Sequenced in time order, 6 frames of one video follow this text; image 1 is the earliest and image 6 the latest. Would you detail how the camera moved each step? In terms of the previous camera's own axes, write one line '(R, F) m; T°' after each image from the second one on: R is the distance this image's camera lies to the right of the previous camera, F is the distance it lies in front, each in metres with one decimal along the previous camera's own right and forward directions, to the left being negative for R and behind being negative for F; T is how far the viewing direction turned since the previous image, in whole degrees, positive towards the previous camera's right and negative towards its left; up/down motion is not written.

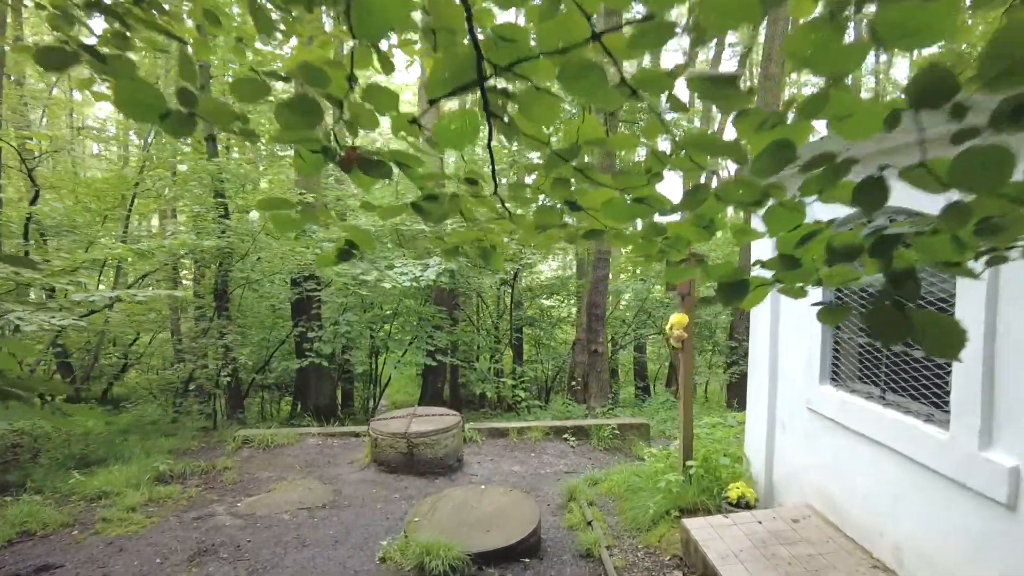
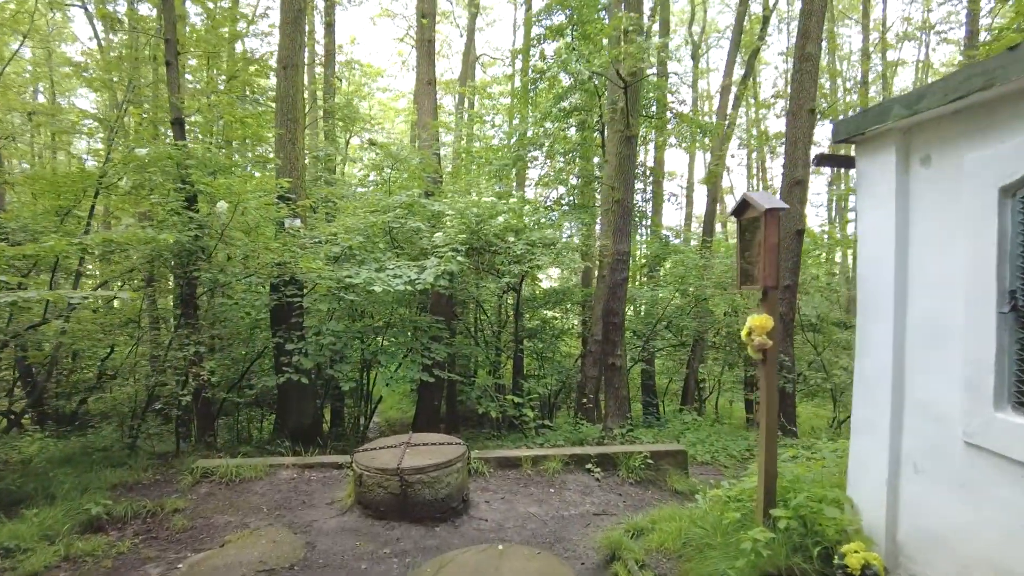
(-0.2, +1.0) m; 0°
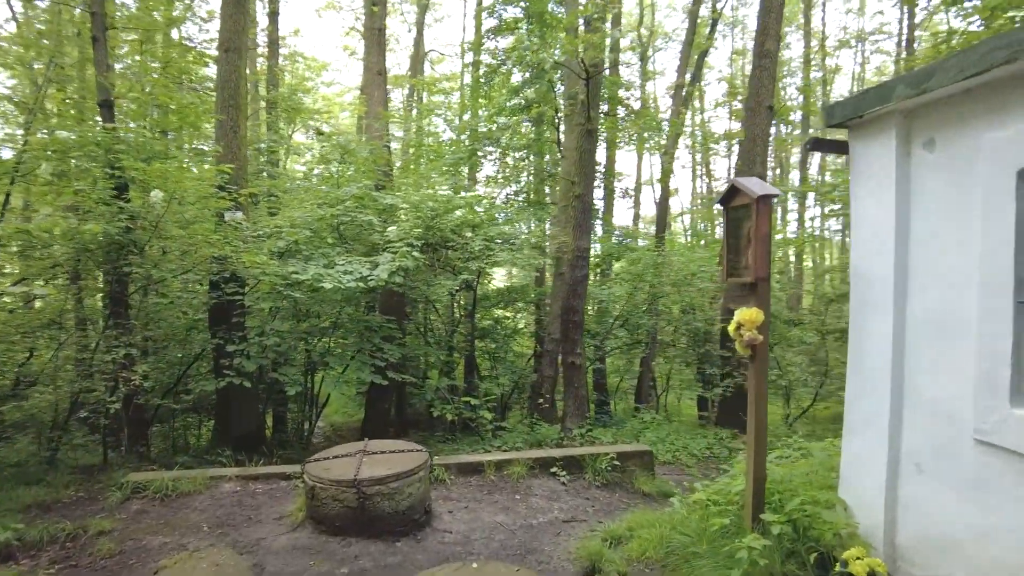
(-0.1, +0.3) m; +5°
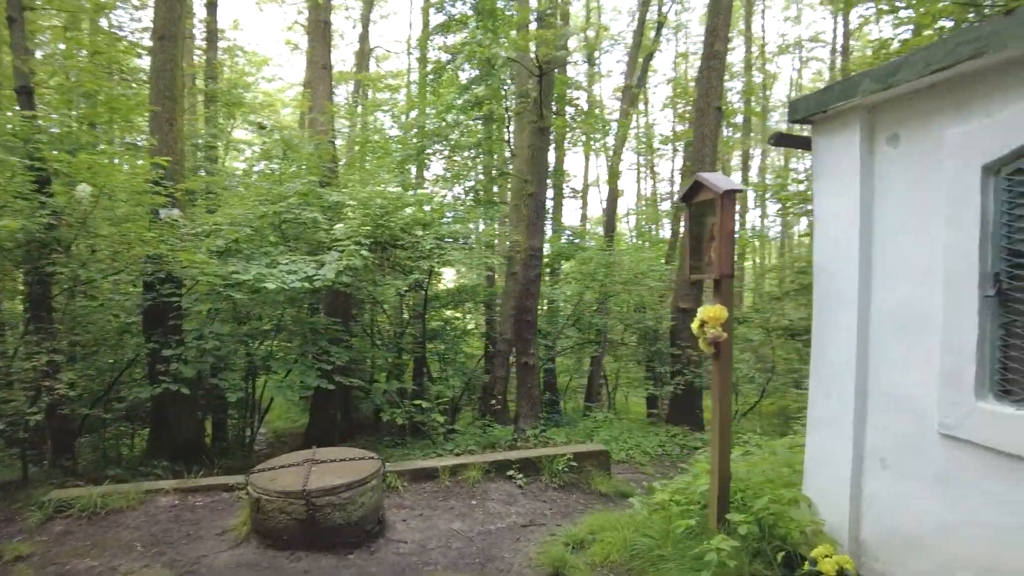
(-0.1, +0.1) m; +5°
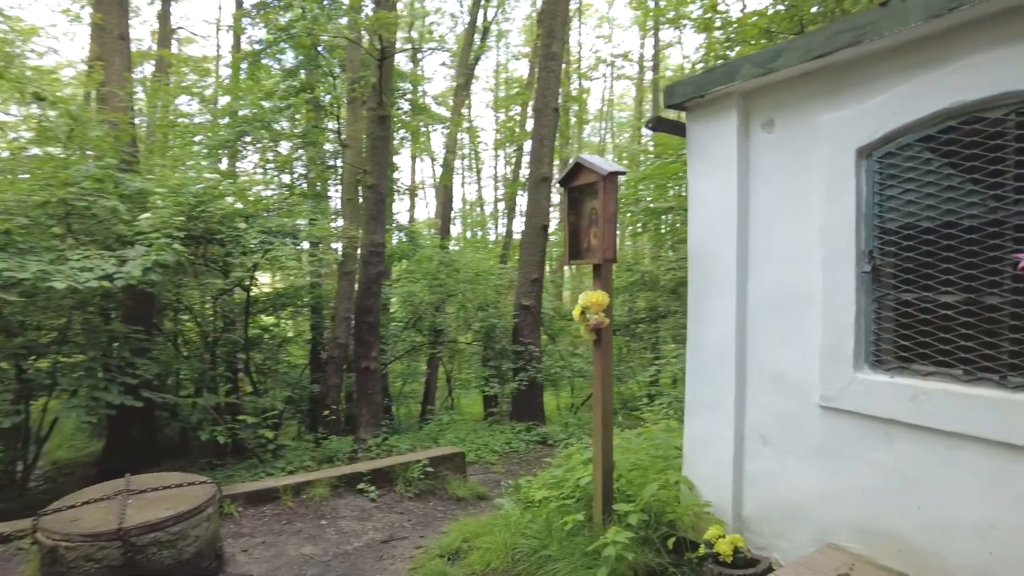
(-0.2, +0.3) m; +16°
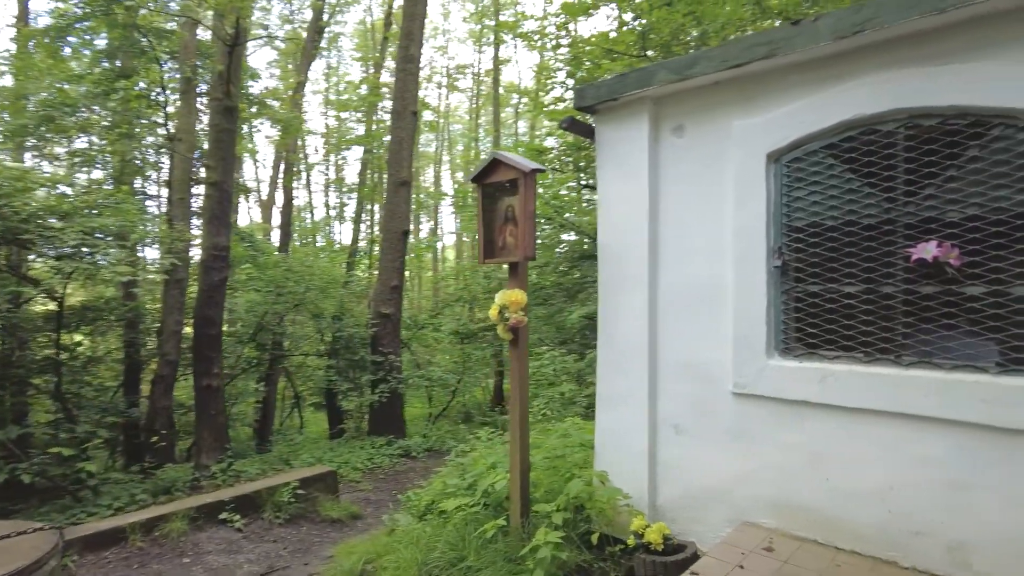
(-0.4, +0.1) m; +15°
